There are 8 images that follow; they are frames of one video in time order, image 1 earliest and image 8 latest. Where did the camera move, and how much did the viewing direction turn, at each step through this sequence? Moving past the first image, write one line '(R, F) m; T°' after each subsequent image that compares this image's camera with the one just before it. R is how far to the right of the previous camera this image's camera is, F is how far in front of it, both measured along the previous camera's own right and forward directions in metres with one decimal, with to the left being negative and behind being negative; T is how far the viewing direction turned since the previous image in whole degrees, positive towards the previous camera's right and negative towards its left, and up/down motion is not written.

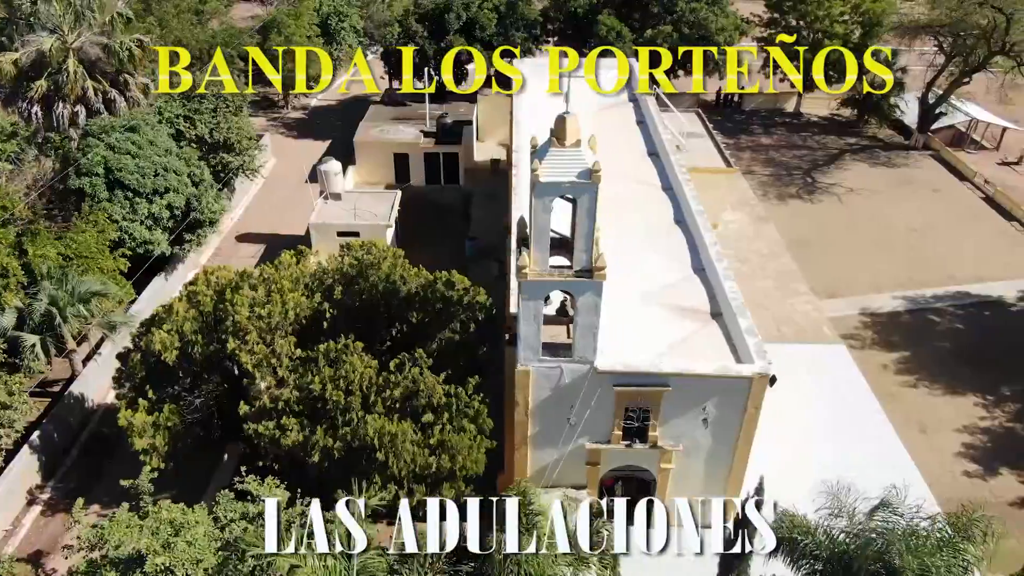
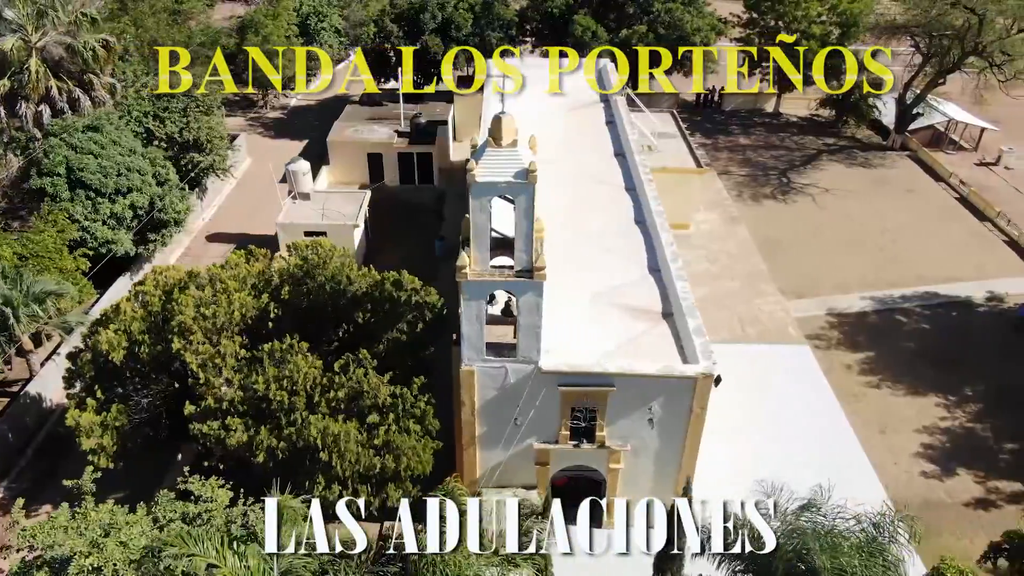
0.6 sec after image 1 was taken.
(+1.1, 0.0) m; 0°
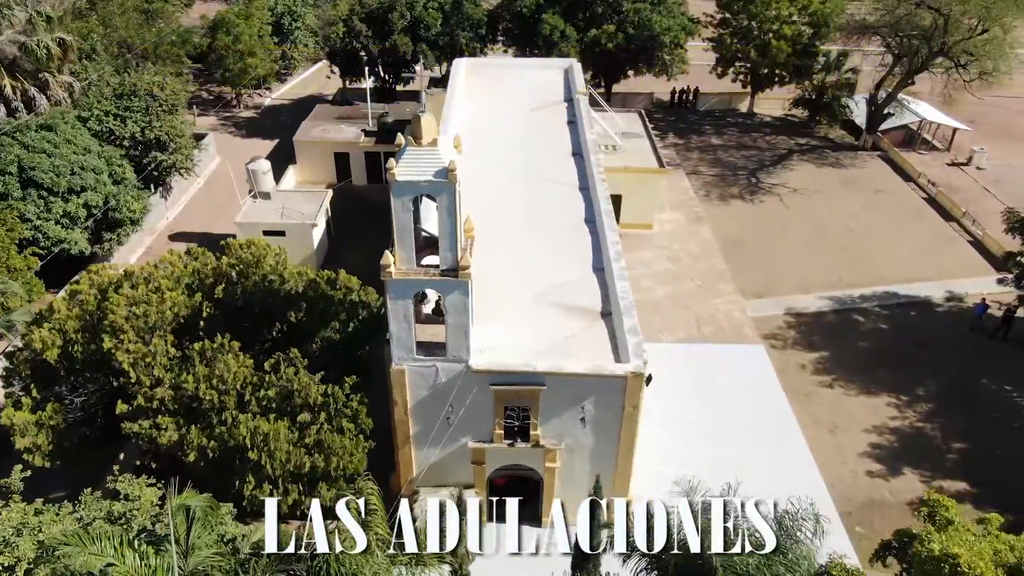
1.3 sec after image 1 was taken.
(+1.3, 0.0) m; 0°
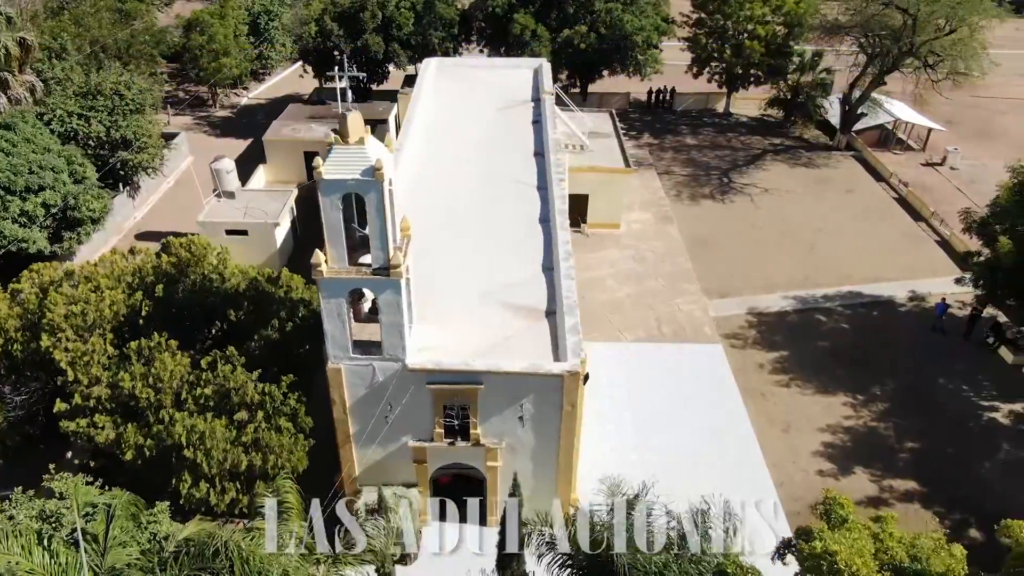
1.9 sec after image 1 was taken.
(+1.2, 0.0) m; 0°
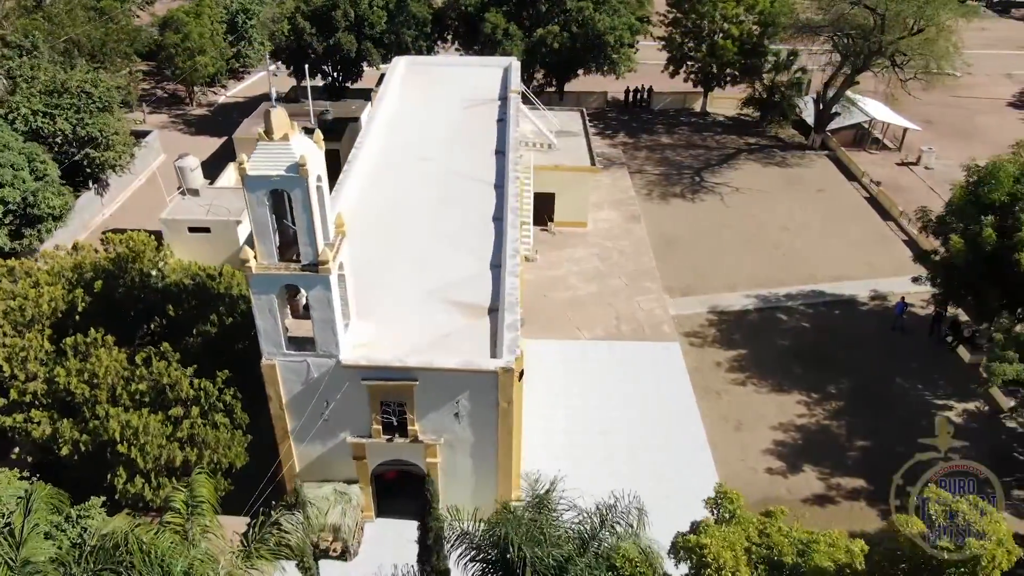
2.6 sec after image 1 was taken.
(+1.3, 0.0) m; 0°
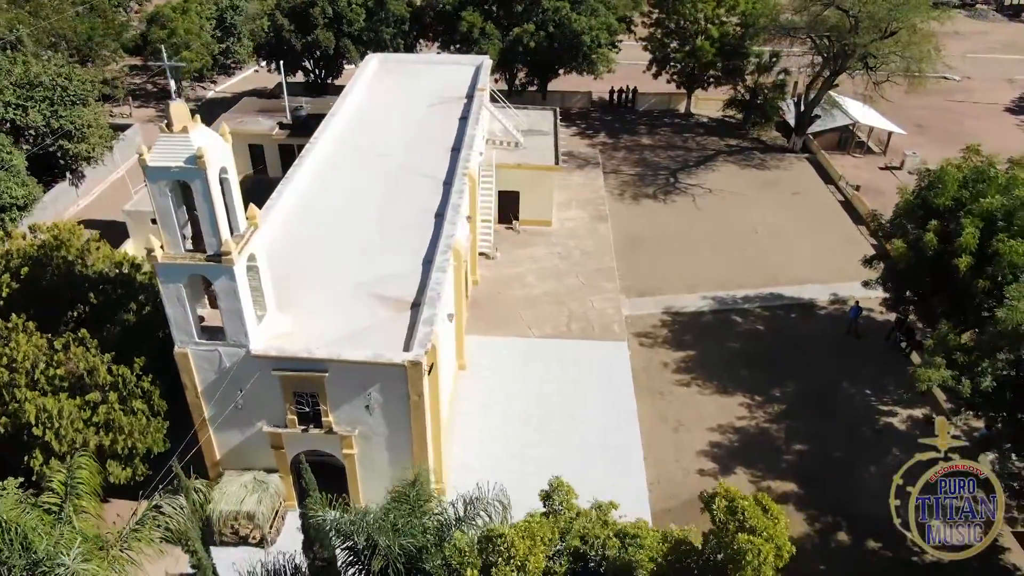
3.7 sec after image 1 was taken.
(+2.2, -0.1) m; -2°
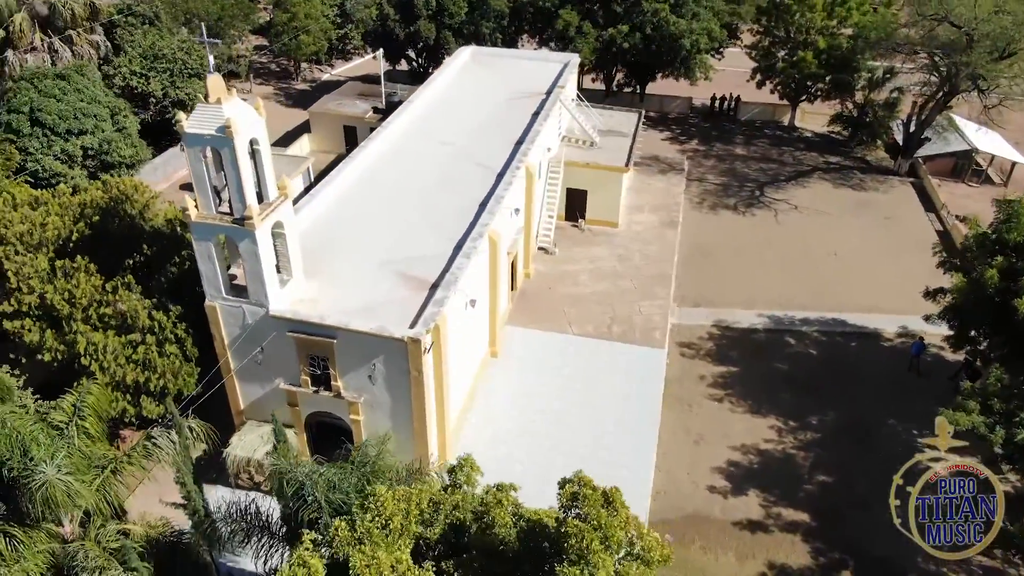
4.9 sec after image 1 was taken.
(+2.4, -0.1) m; -9°
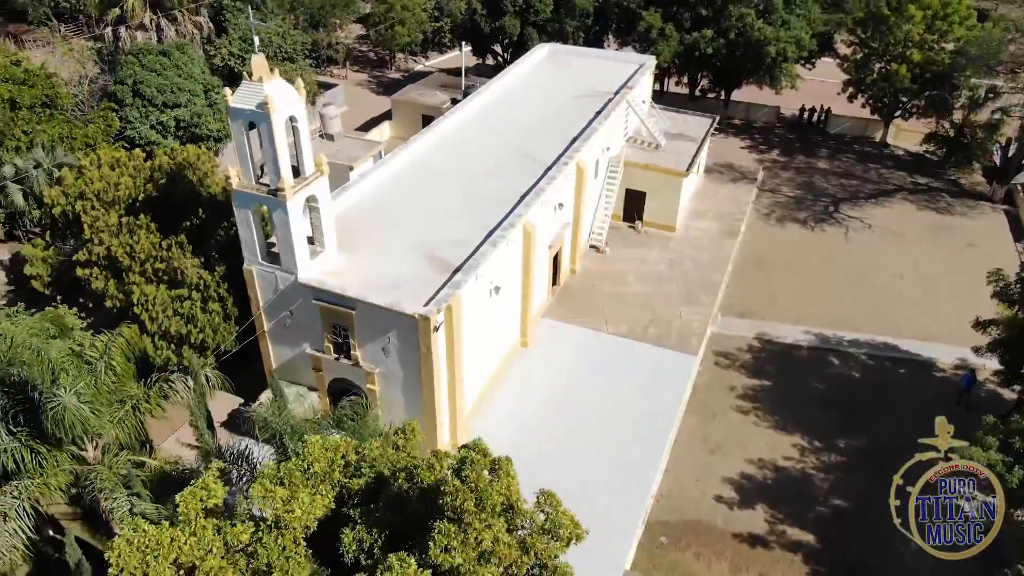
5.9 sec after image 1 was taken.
(+2.0, -0.3) m; -8°
